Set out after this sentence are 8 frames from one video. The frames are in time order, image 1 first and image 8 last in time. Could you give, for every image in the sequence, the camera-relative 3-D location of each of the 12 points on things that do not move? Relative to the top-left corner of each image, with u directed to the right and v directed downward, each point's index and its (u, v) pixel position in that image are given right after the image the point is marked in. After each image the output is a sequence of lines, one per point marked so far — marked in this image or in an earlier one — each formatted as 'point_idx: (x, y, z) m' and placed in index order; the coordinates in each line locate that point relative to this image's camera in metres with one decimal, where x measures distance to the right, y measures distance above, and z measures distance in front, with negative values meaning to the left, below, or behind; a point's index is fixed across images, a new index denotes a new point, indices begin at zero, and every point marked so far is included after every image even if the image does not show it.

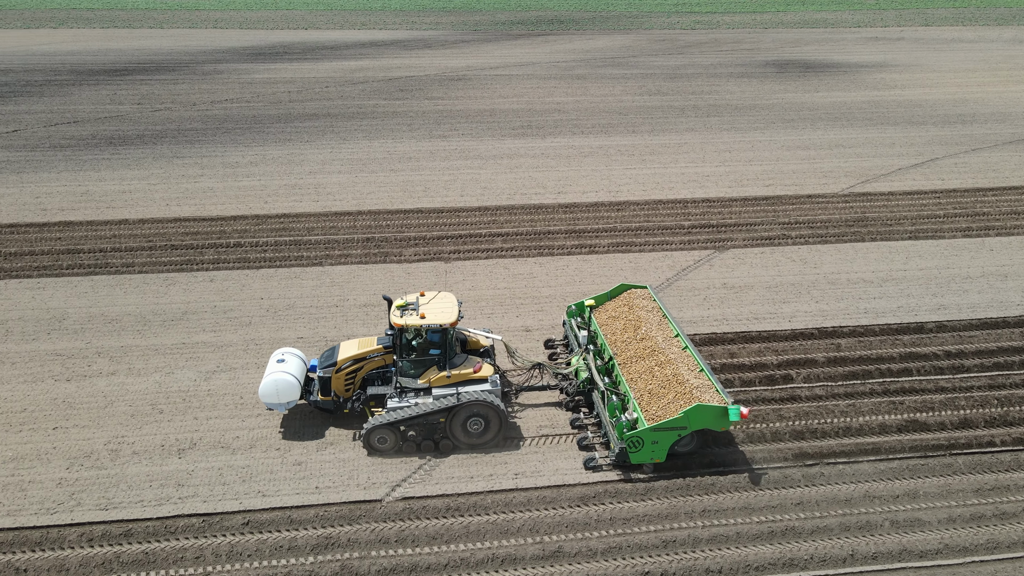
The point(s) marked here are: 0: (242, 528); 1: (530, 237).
0: (-3.4, -3.0, +9.1) m
1: (+0.5, +1.3, +18.6) m
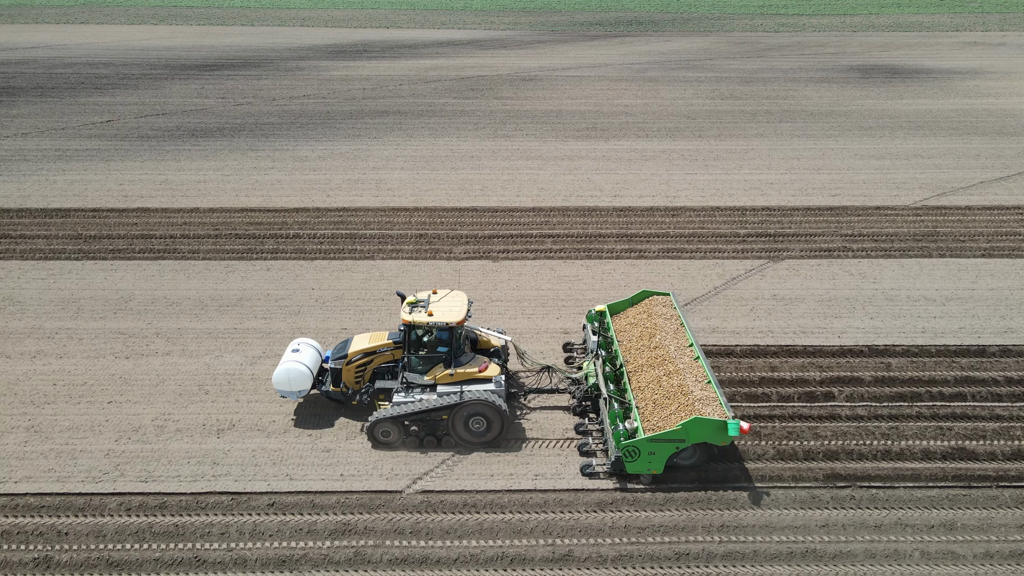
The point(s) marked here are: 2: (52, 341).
0: (-3.2, -2.9, +9.5) m
1: (+1.7, +1.3, +18.5) m
2: (-8.9, -1.0, +14.0) m
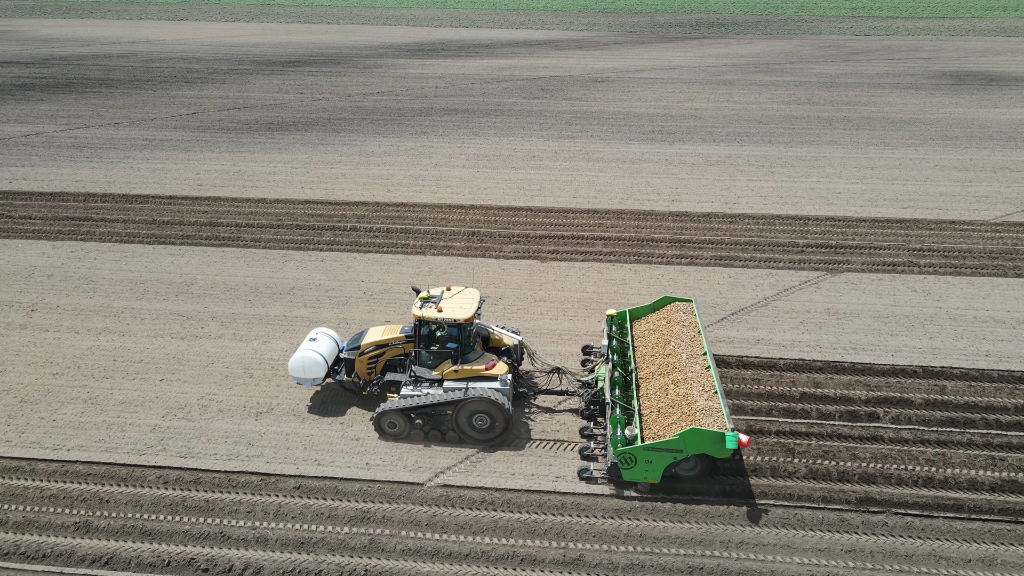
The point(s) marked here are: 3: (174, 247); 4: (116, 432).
0: (-3.0, -2.8, +9.8) m
1: (+3.0, +1.2, +18.3) m
2: (-8.1, -0.6, +14.8) m
3: (-8.8, +1.0, +18.9) m
4: (-6.1, -2.2, +11.1) m
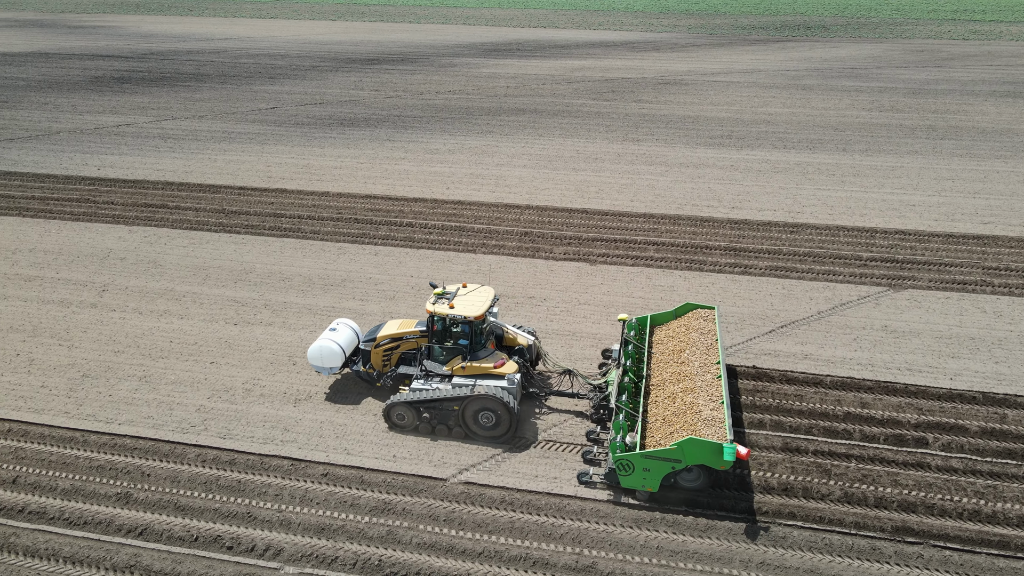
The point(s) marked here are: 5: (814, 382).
0: (-2.6, -2.6, +10.0) m
1: (+4.3, +1.0, +17.9) m
2: (-7.2, -0.3, +15.6) m
3: (-7.4, +1.4, +19.6) m
4: (-5.6, -2.0, +11.7) m
5: (+5.1, -1.6, +12.1) m
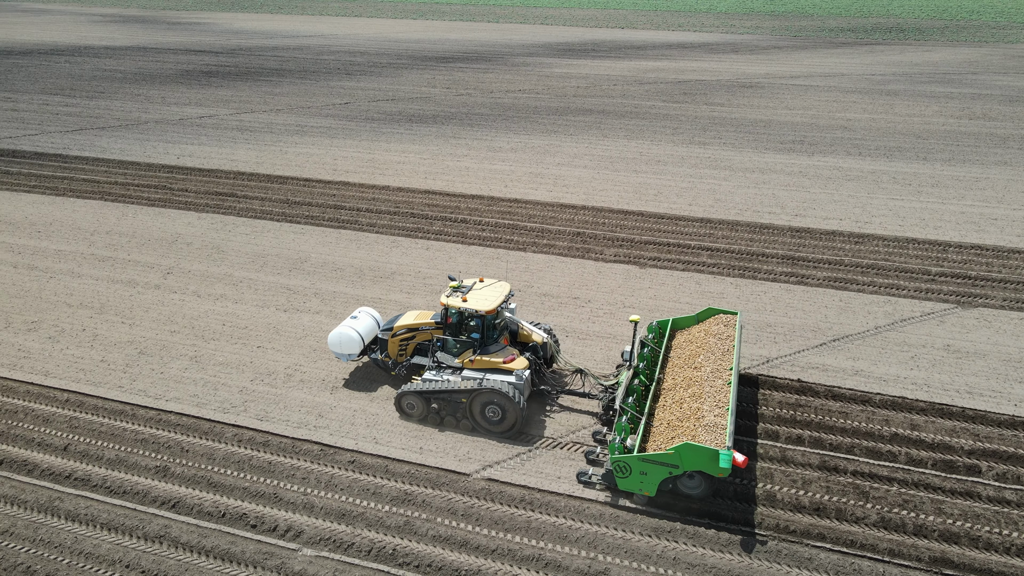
0: (-2.3, -2.5, +10.2) m
1: (+5.5, +0.8, +17.4) m
2: (-6.2, 0.0, +16.2) m
3: (-6.0, +1.7, +20.2) m
4: (-5.1, -1.7, +12.1) m
5: (+5.6, -1.8, +11.6) m
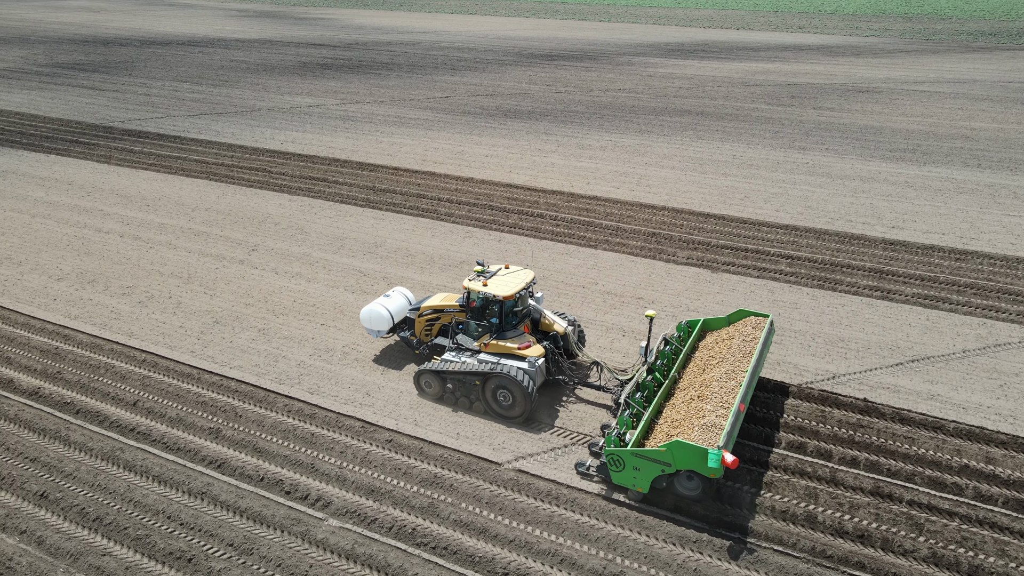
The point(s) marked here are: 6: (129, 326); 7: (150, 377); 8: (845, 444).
0: (-1.8, -2.2, +10.4) m
1: (+7.1, +0.5, +16.5) m
2: (-4.7, +0.5, +16.8) m
3: (-3.8, +2.2, +20.8) m
4: (-4.3, -1.3, +12.7) m
5: (+6.2, -2.0, +10.7) m
6: (-7.5, -0.8, +14.1) m
7: (-6.1, -1.5, +12.3) m
8: (+4.7, -2.2, +10.3) m
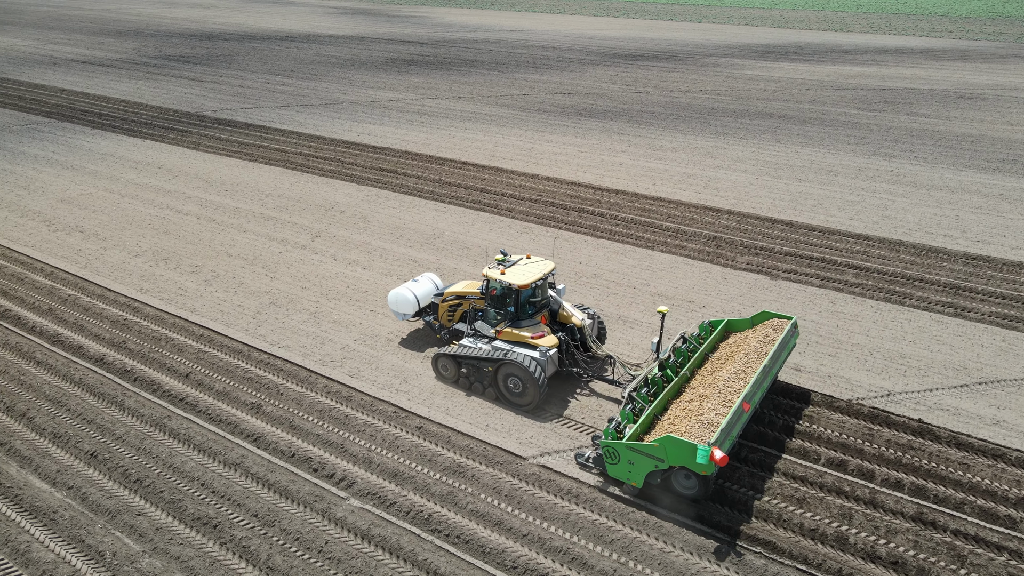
0: (-1.4, -2.1, +10.6) m
1: (+8.2, +0.2, +15.6) m
2: (-3.4, +0.8, +17.2) m
3: (-2.0, +2.4, +21.1) m
4: (-3.5, -1.0, +13.1) m
5: (+6.6, -2.3, +9.9) m
6: (-6.6, -0.3, +14.9) m
7: (-5.5, -1.1, +12.8) m
8: (+5.1, -2.4, +9.7) m
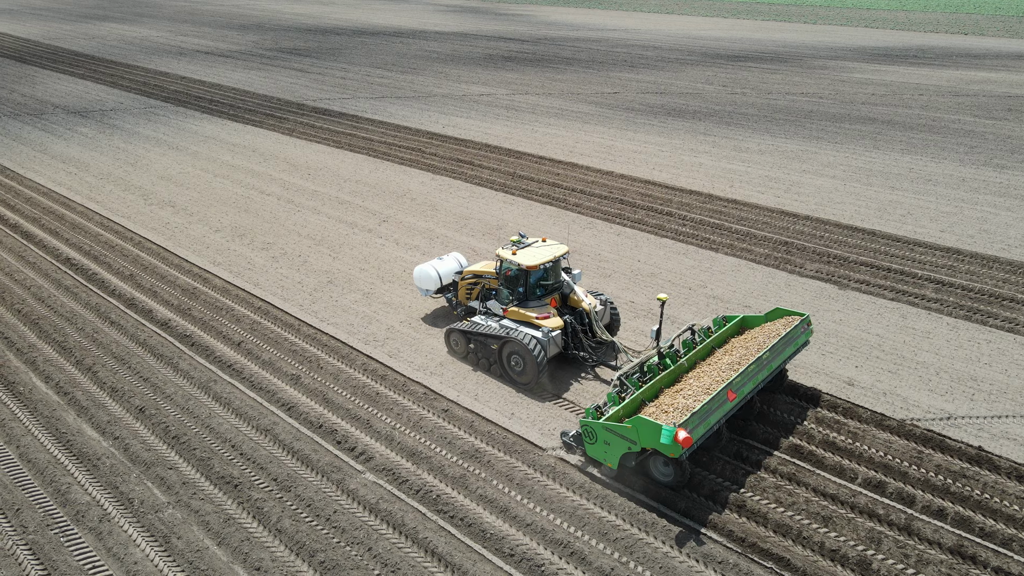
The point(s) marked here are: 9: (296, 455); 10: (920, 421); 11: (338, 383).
0: (-1.0, -1.8, +10.7) m
1: (+9.3, -0.1, +14.4) m
2: (-2.0, +1.1, +17.5) m
3: (0.0, +2.6, +21.2) m
4: (-2.8, -0.6, +13.4) m
5: (+6.8, -2.5, +9.0) m
6: (-5.5, +0.2, +15.6) m
7: (-4.7, -0.7, +13.4) m
8: (+5.2, -2.5, +8.9) m
9: (-2.9, -2.2, +9.8) m
10: (+5.9, -1.9, +10.4) m
11: (-2.8, -1.5, +11.5) m
